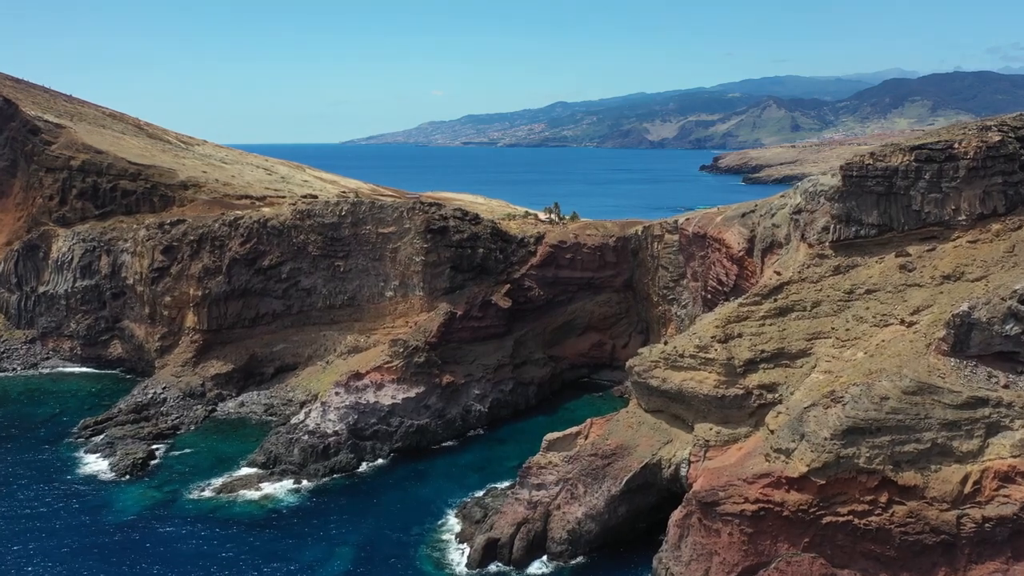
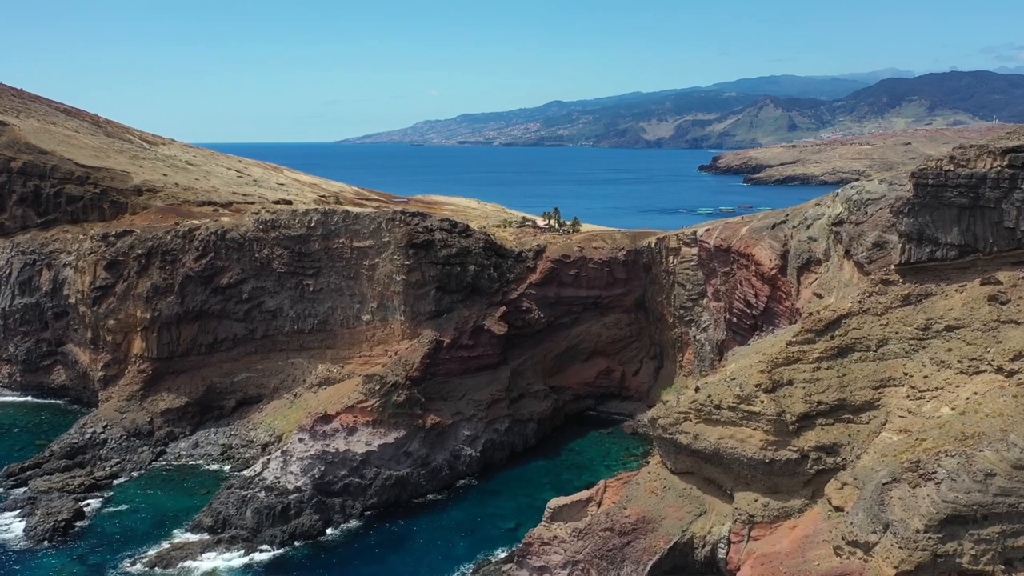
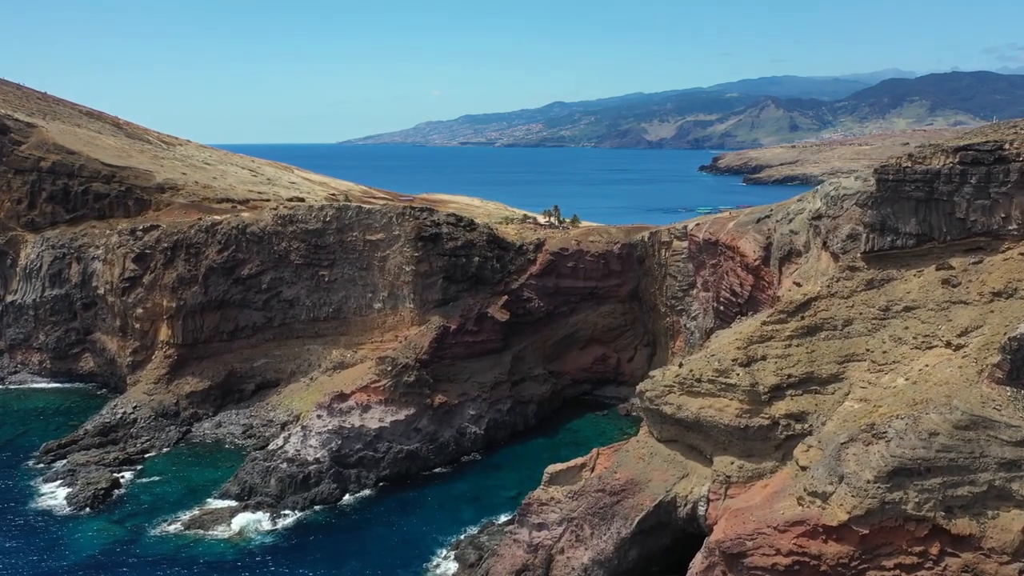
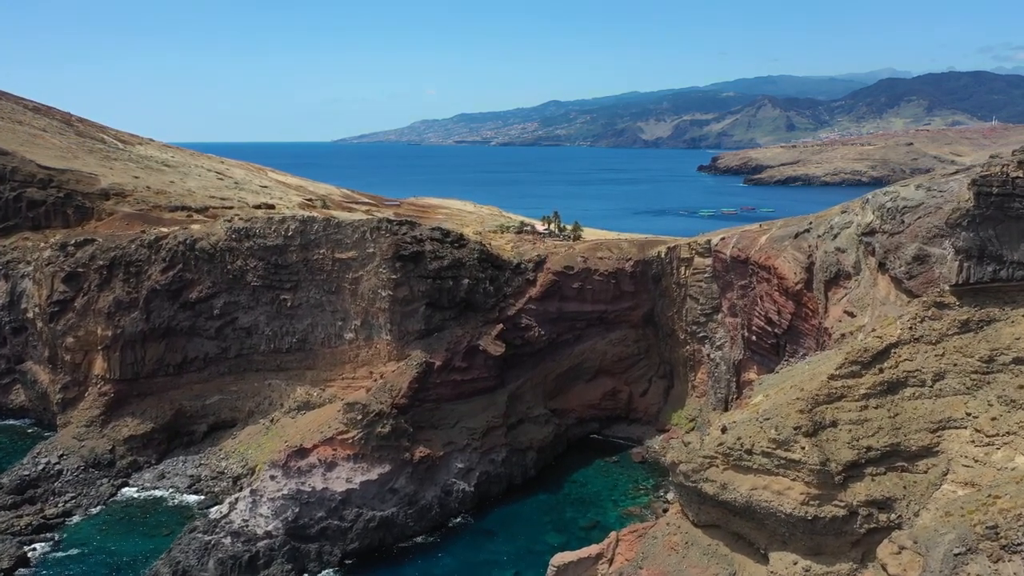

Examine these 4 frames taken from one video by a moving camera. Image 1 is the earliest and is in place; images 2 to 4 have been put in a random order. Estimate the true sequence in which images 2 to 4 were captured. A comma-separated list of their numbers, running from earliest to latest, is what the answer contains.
3, 2, 4
